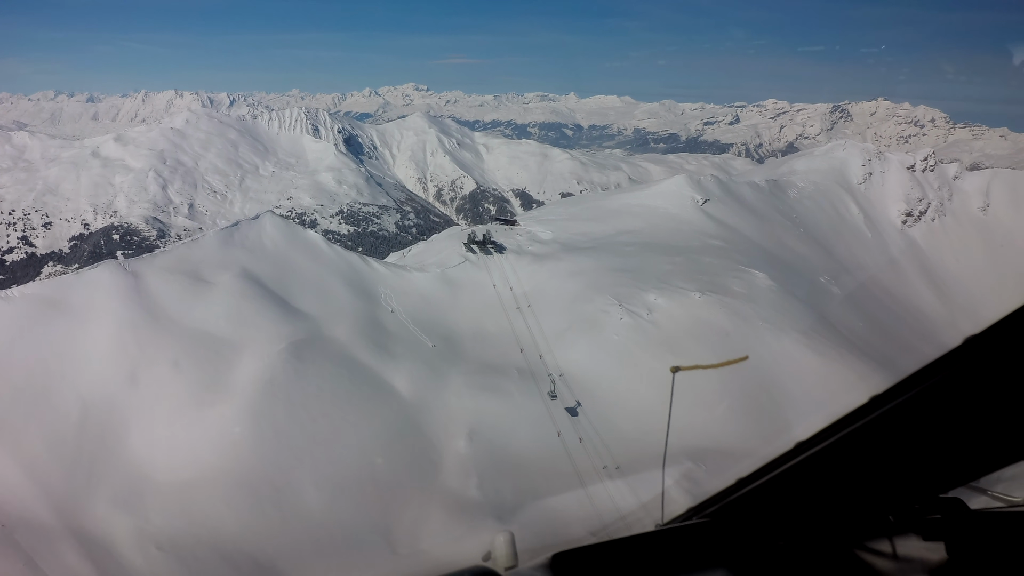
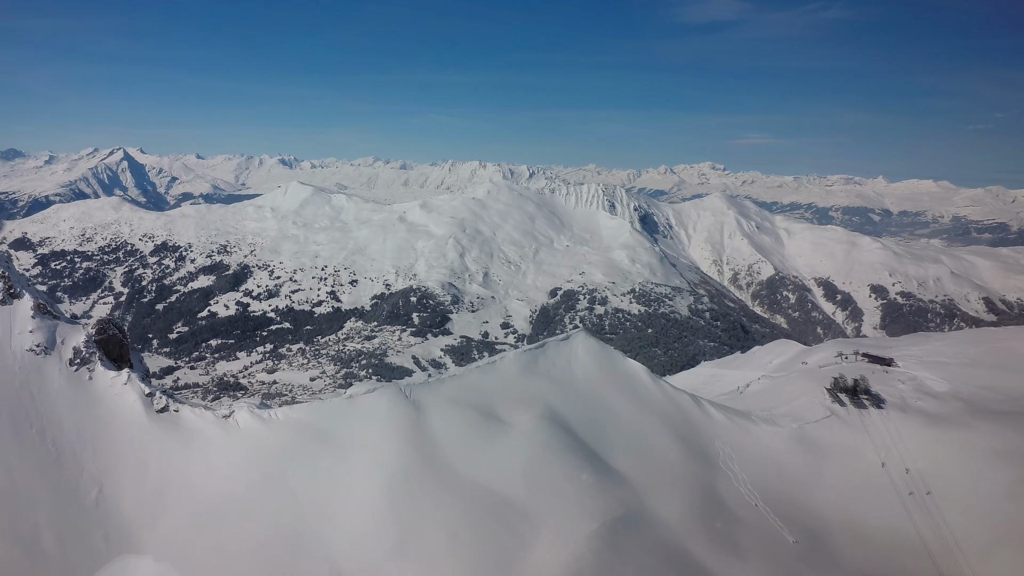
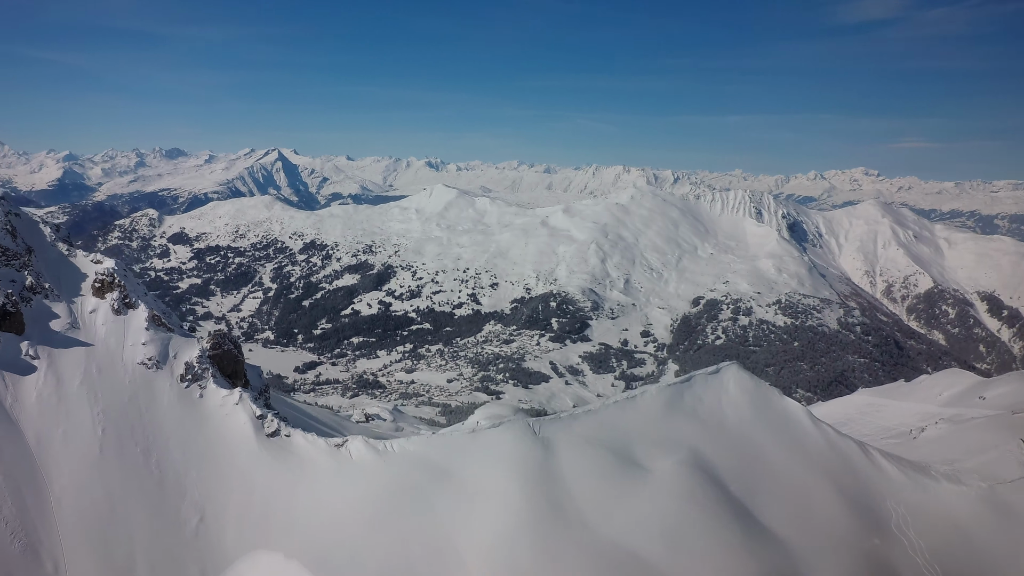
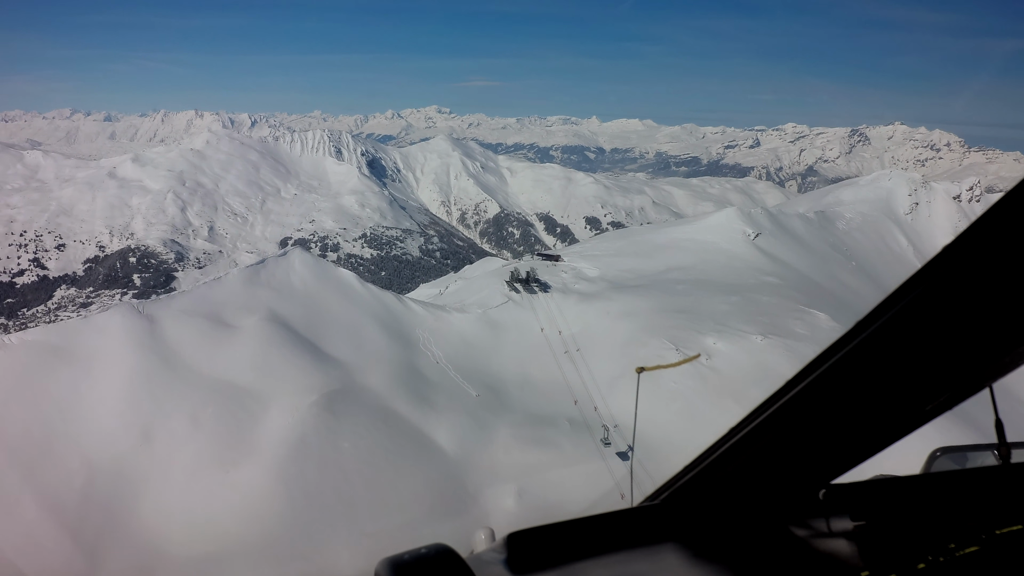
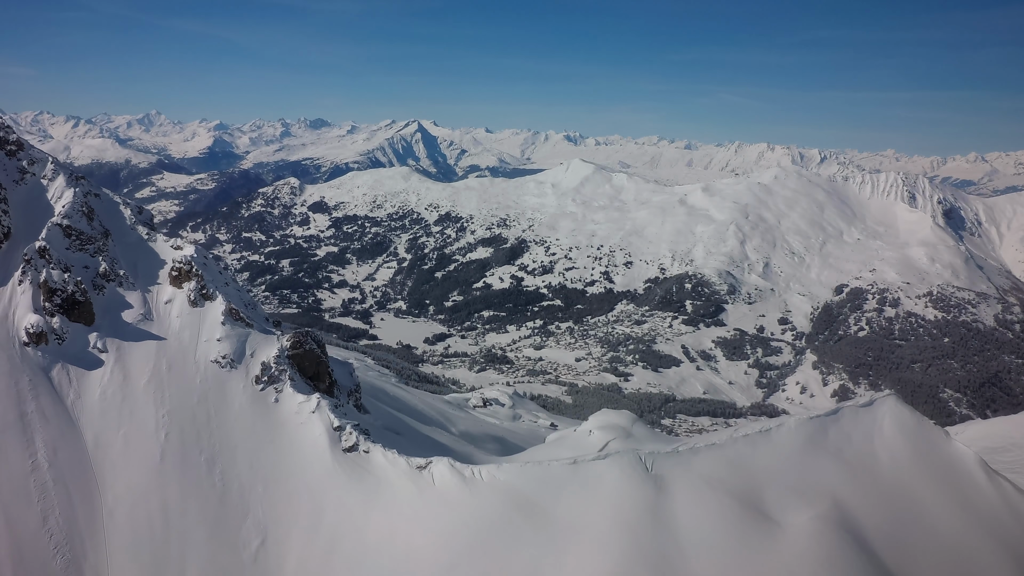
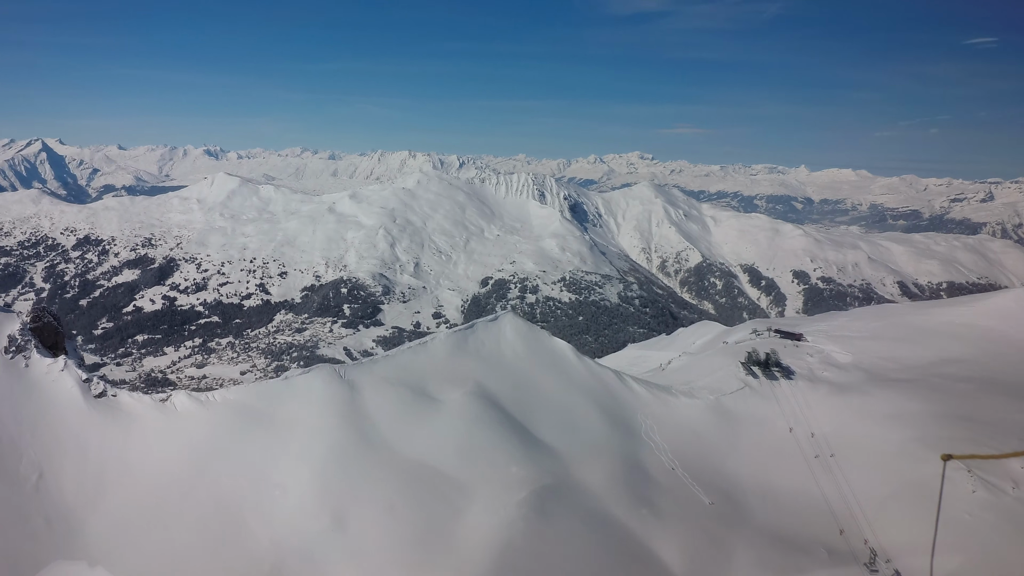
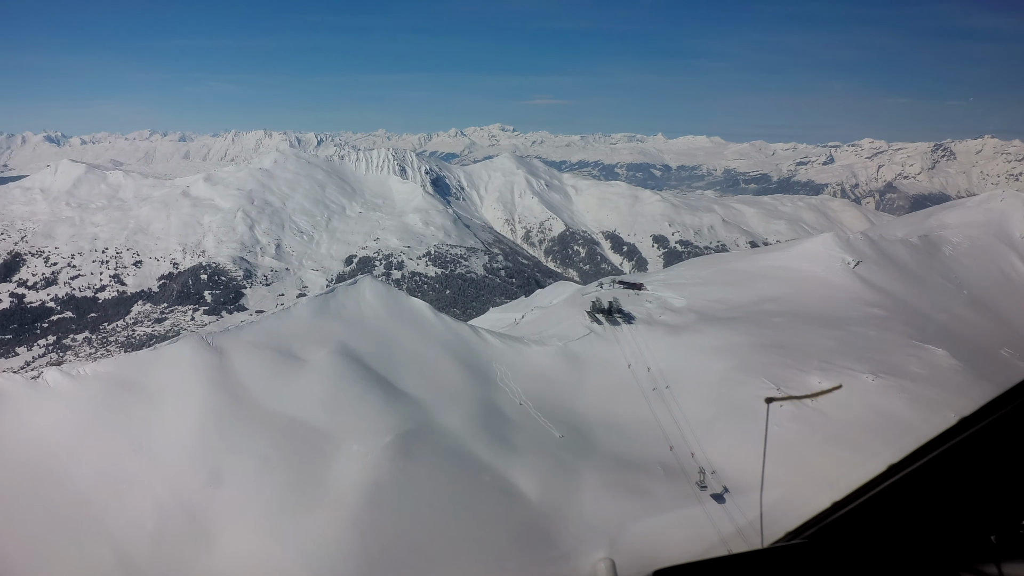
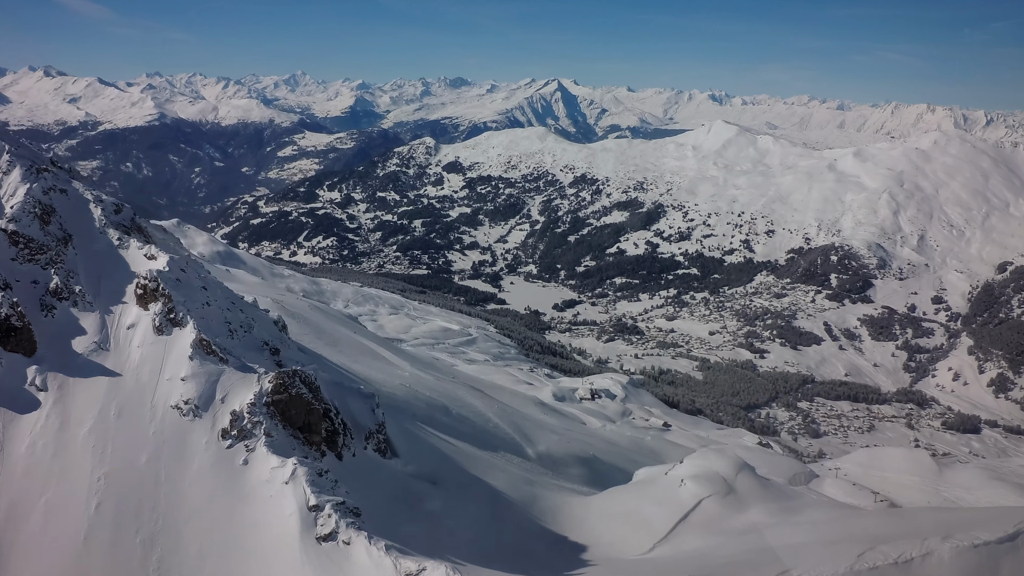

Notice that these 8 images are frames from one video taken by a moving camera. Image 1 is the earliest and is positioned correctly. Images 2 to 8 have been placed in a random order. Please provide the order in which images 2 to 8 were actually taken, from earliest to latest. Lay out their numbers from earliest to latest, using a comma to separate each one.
4, 7, 6, 2, 3, 5, 8
